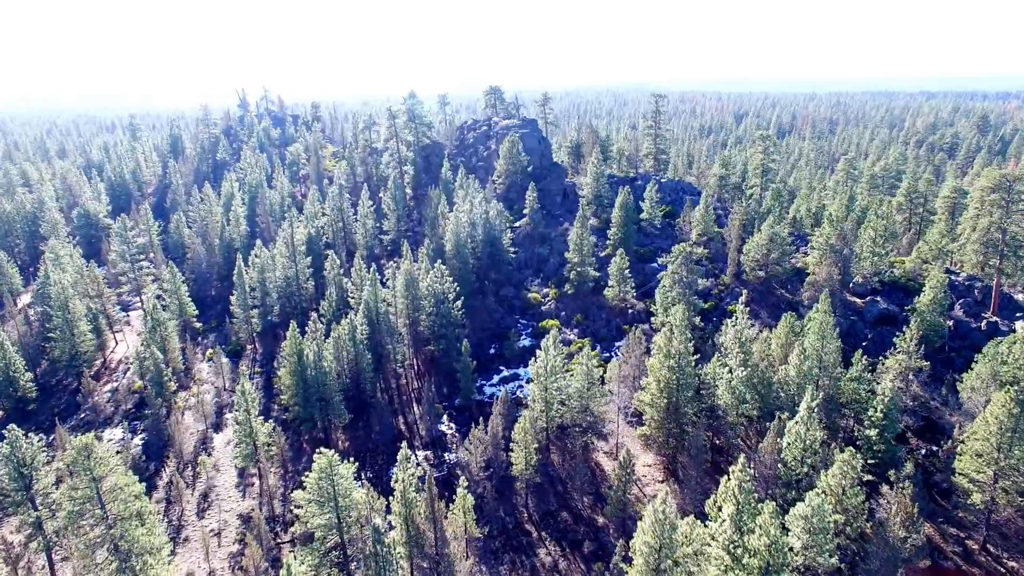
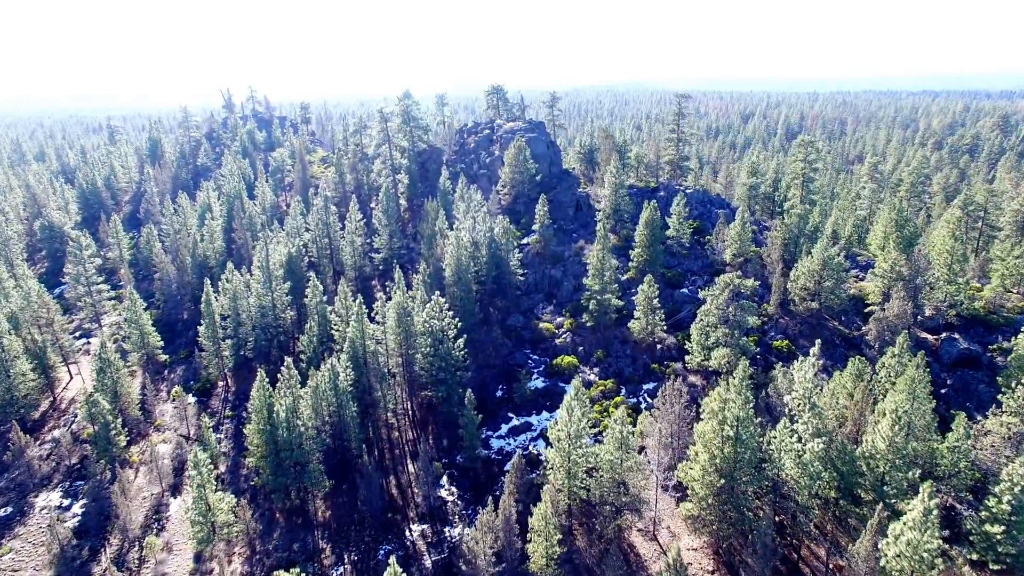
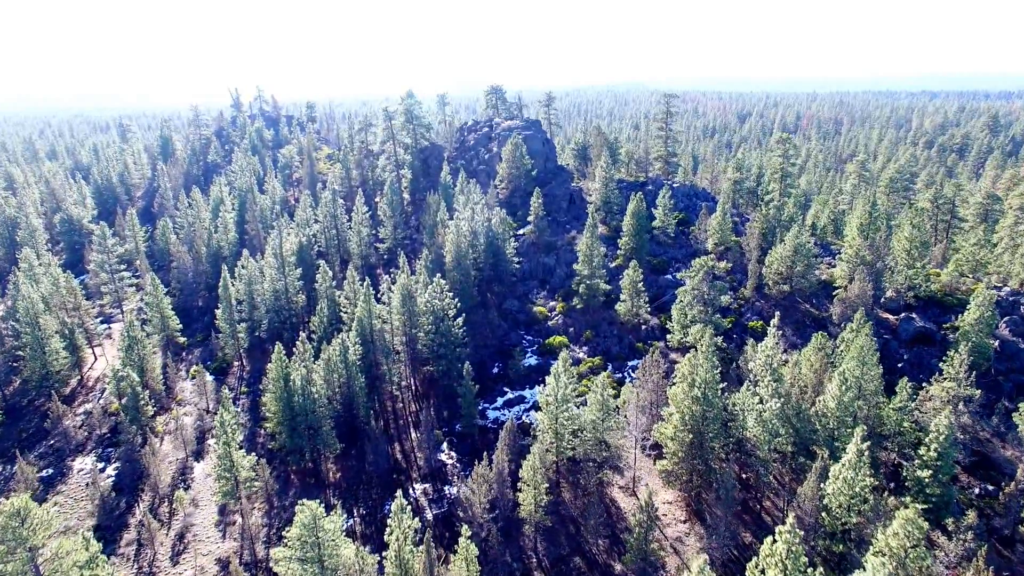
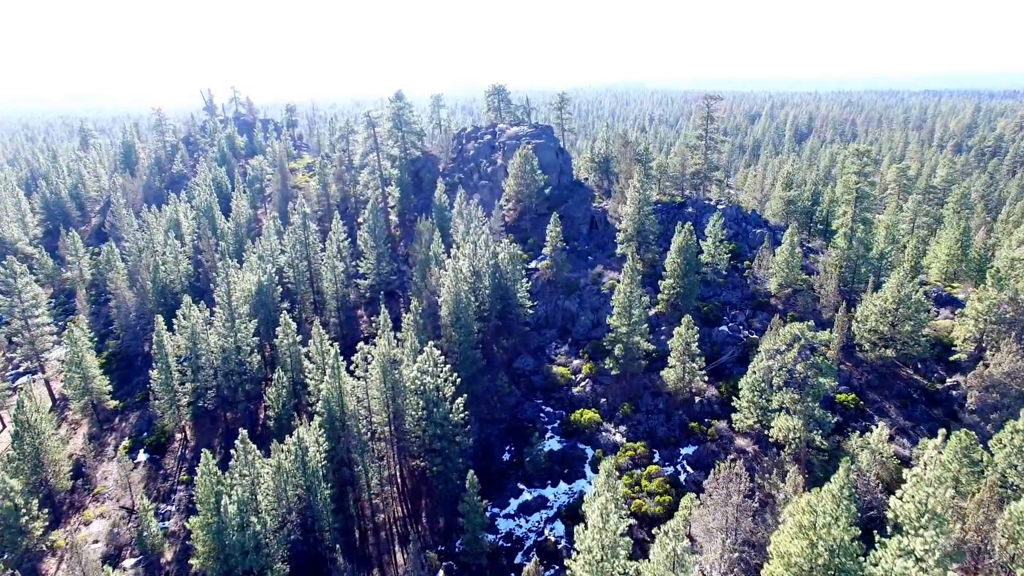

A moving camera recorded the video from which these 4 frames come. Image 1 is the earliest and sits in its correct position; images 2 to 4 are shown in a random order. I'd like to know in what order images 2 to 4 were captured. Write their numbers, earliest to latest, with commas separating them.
3, 2, 4
